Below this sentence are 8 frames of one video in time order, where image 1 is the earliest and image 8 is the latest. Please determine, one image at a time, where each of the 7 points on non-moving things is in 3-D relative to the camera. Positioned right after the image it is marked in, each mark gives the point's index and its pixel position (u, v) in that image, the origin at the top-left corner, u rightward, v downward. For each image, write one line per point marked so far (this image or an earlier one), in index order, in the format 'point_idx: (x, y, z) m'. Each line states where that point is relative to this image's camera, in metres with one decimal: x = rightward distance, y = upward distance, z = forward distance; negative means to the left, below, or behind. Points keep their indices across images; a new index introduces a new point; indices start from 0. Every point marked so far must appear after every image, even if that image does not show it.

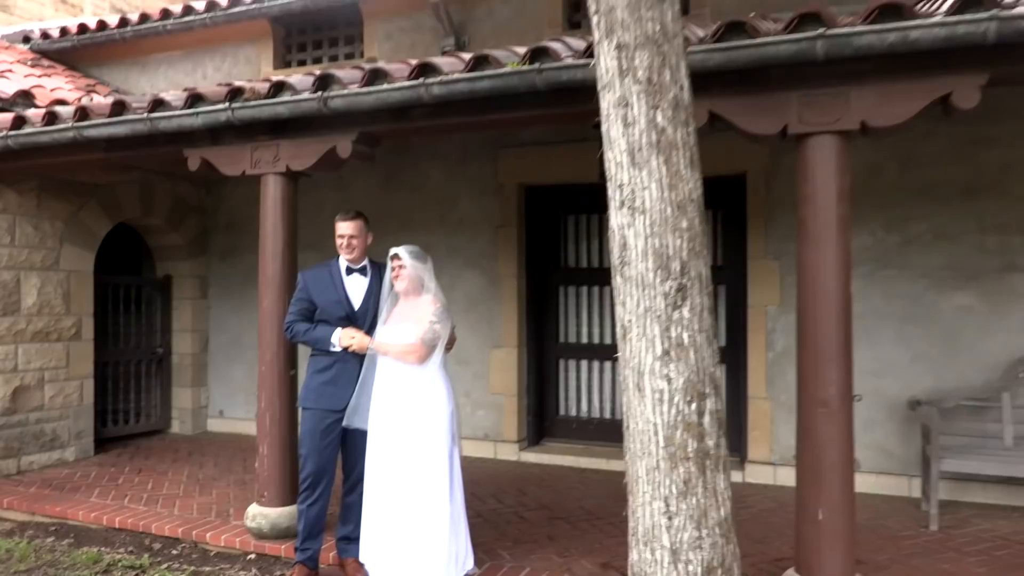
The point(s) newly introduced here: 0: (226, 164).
0: (-1.5, +0.7, +4.3) m
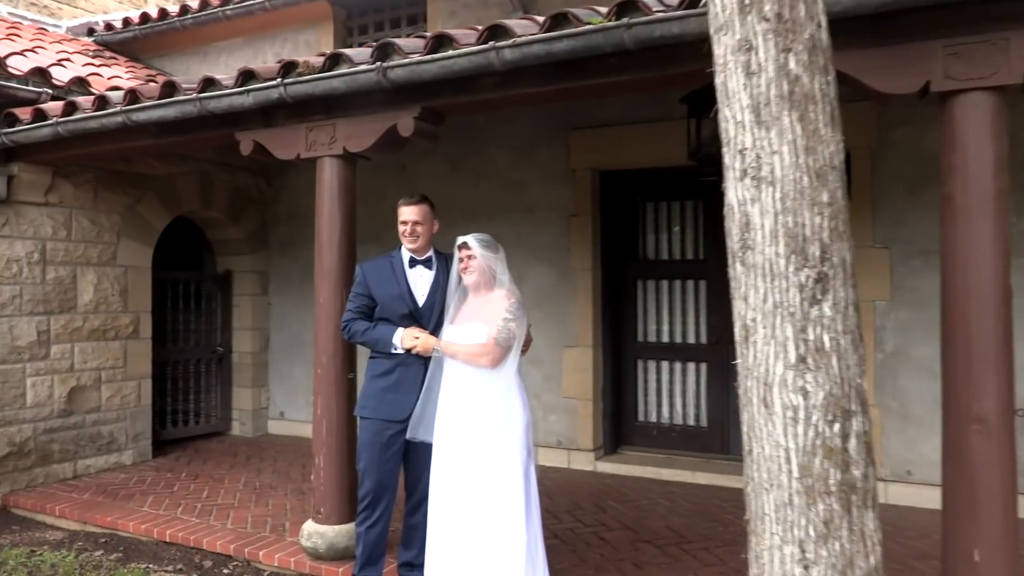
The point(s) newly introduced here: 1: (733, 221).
0: (-1.2, +0.7, +3.9) m
1: (+0.6, +0.2, +2.0) m
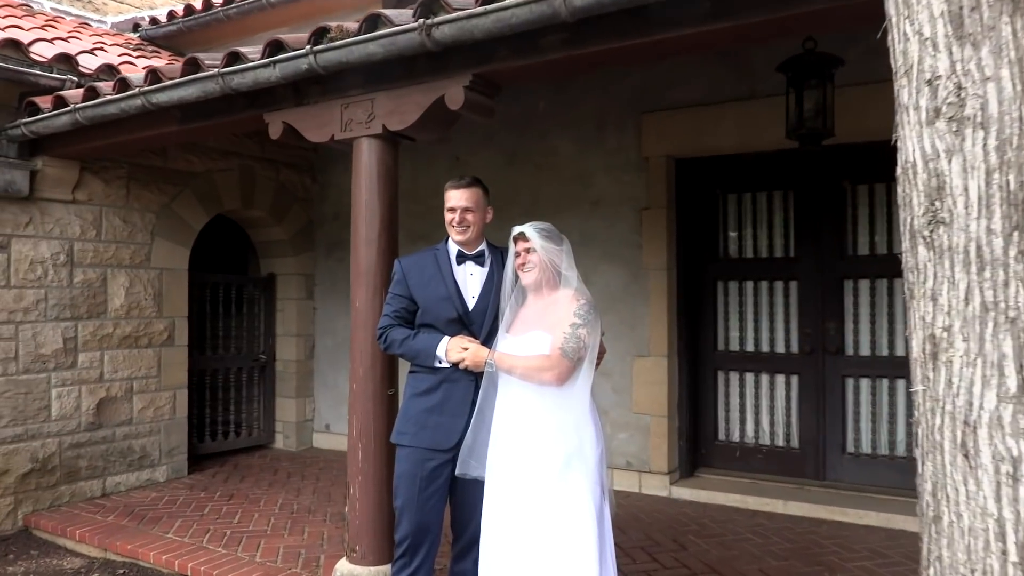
0: (-0.9, +0.7, +3.4) m
1: (+0.7, +0.2, +1.4) m
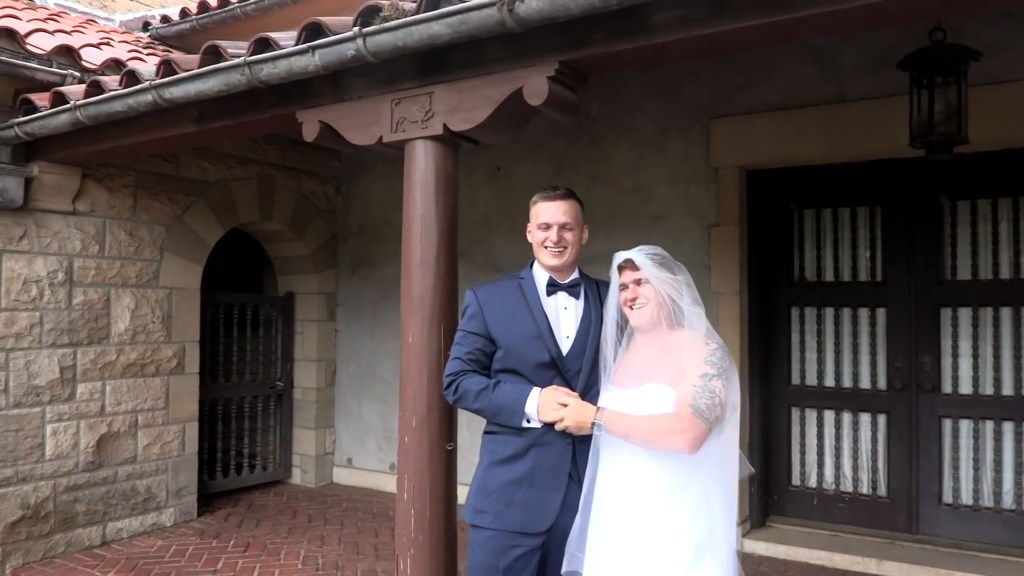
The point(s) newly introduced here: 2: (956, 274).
0: (-0.6, +0.6, +2.9) m
1: (+1.0, +0.1, +0.8) m
2: (+2.4, +0.1, +4.2) m
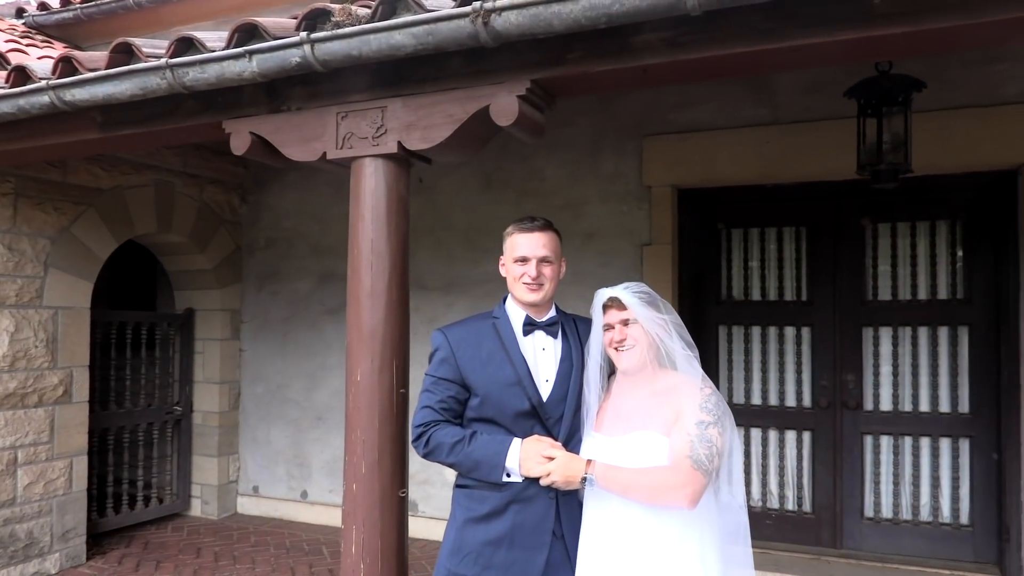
0: (-0.7, +0.5, +2.6) m
1: (+1.1, 0.0, +0.8) m
2: (+2.0, 0.0, +4.3) m
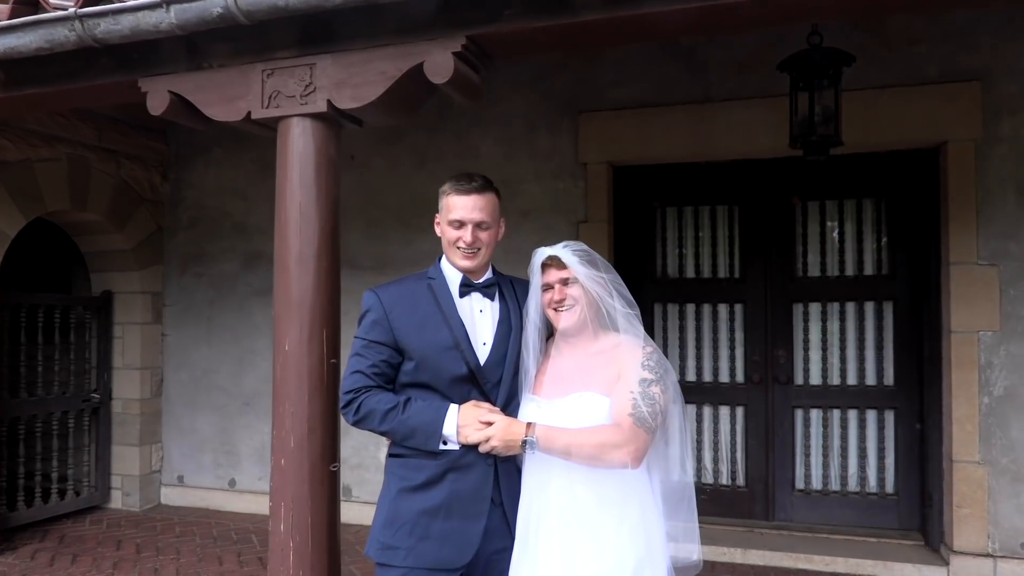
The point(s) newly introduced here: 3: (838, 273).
0: (-0.9, +0.6, +2.5) m
1: (+1.0, +0.1, +0.8) m
2: (+1.6, +0.1, +4.4) m
3: (+1.8, +0.1, +4.4) m
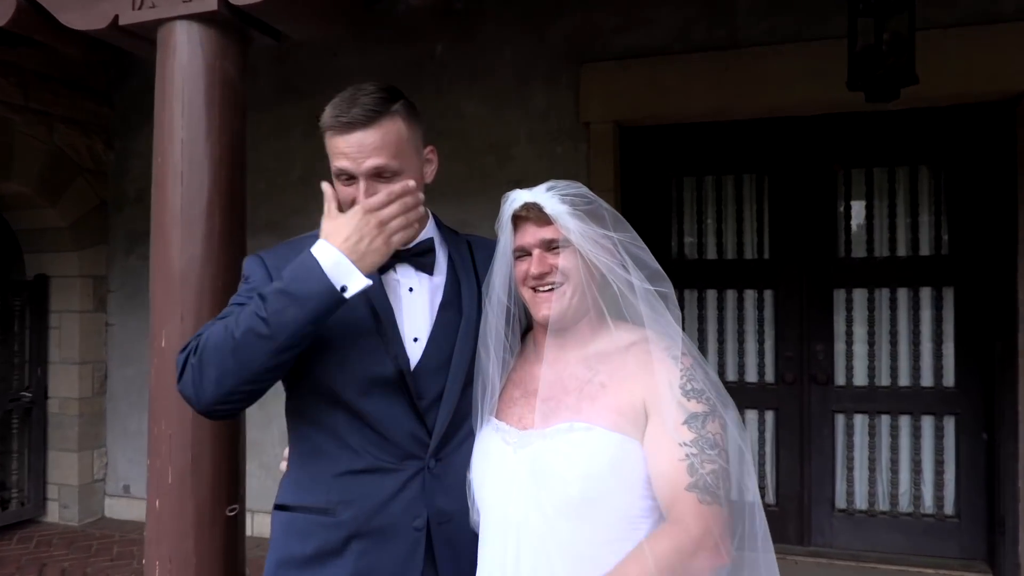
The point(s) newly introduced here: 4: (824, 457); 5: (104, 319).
0: (-1.0, +0.6, +1.8) m
1: (+1.0, +0.1, +0.1) m
2: (+1.6, +0.2, +3.7) m
3: (+1.7, +0.2, +3.7) m
4: (+1.5, -0.8, +3.7) m
5: (-2.4, -0.2, +4.7) m
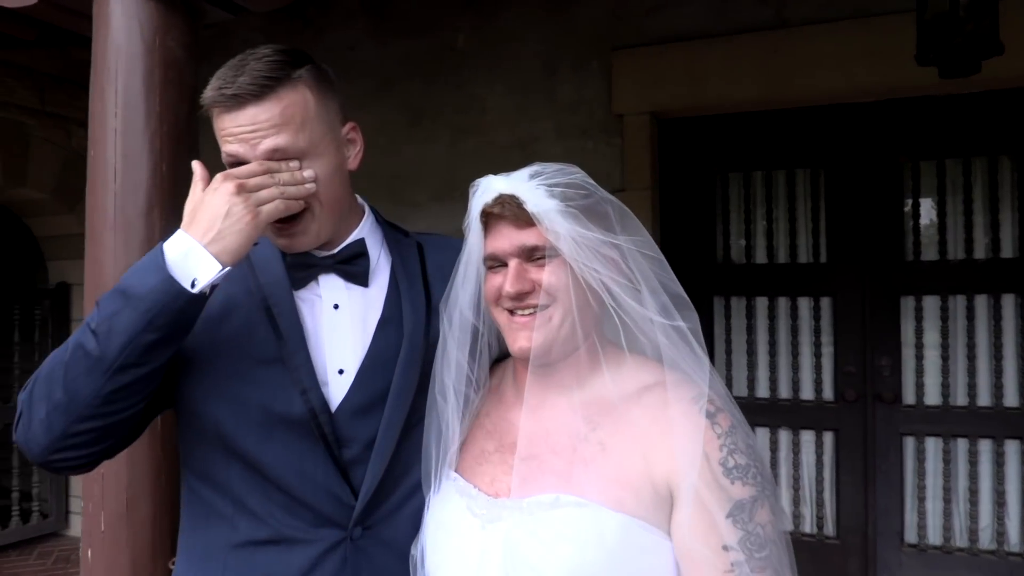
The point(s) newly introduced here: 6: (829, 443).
0: (-1.0, +0.6, +1.6) m
1: (+0.8, +0.1, -0.2) m
2: (+1.7, +0.1, +3.3) m
3: (+1.9, +0.1, +3.2) m
4: (+1.6, -0.8, +3.3) m
5: (-2.2, -0.2, +4.5) m
6: (+1.4, -0.7, +3.5) m
